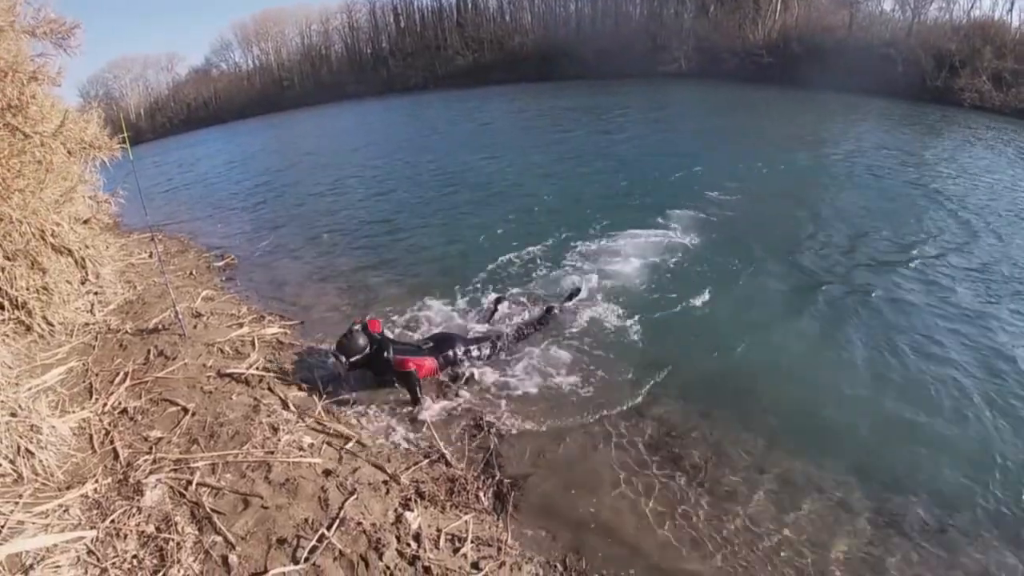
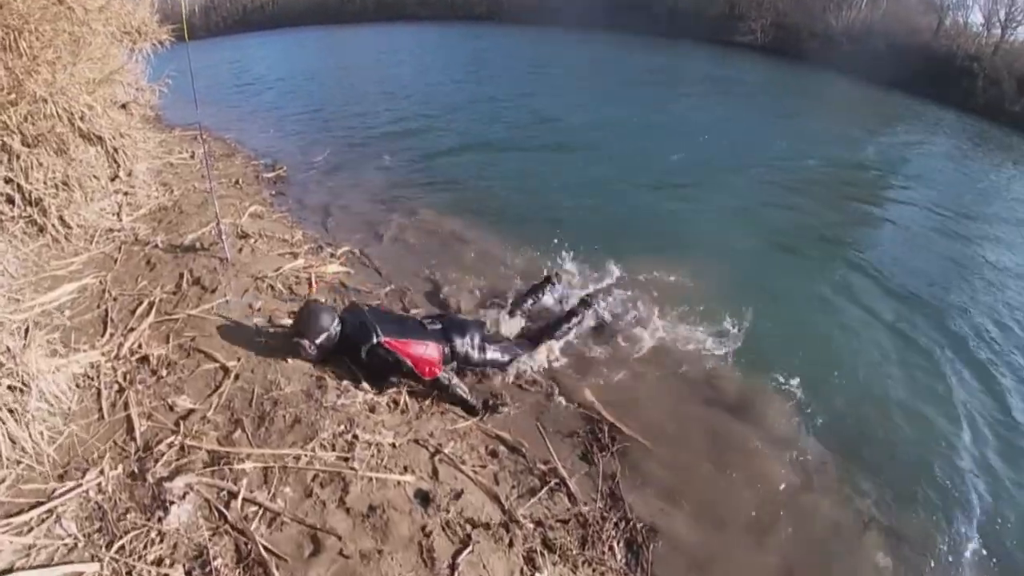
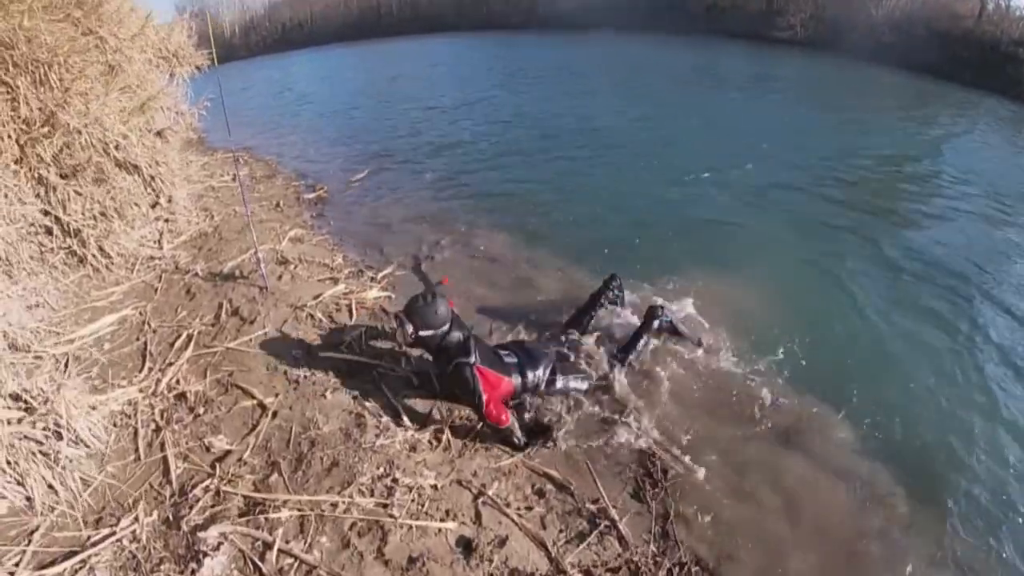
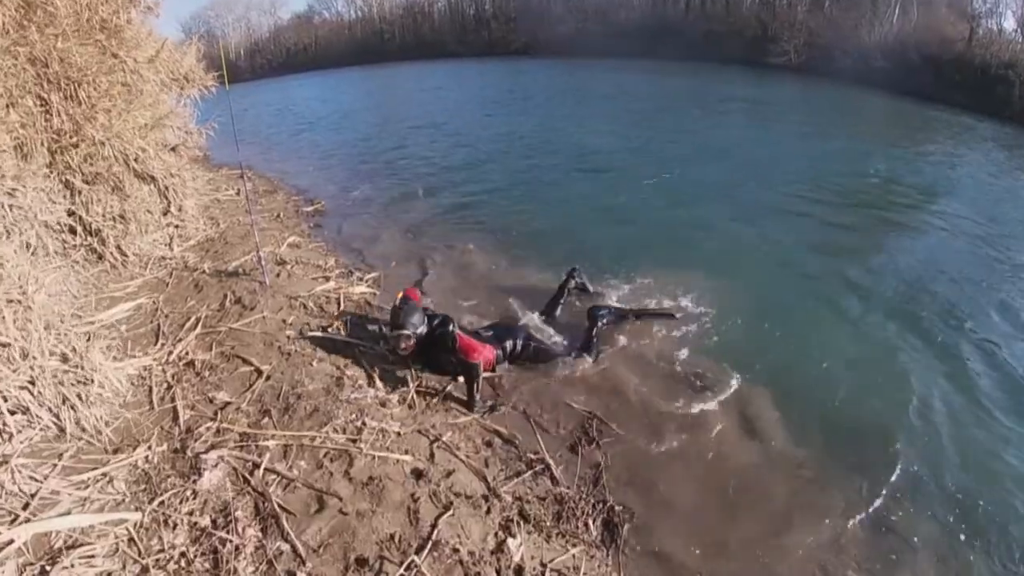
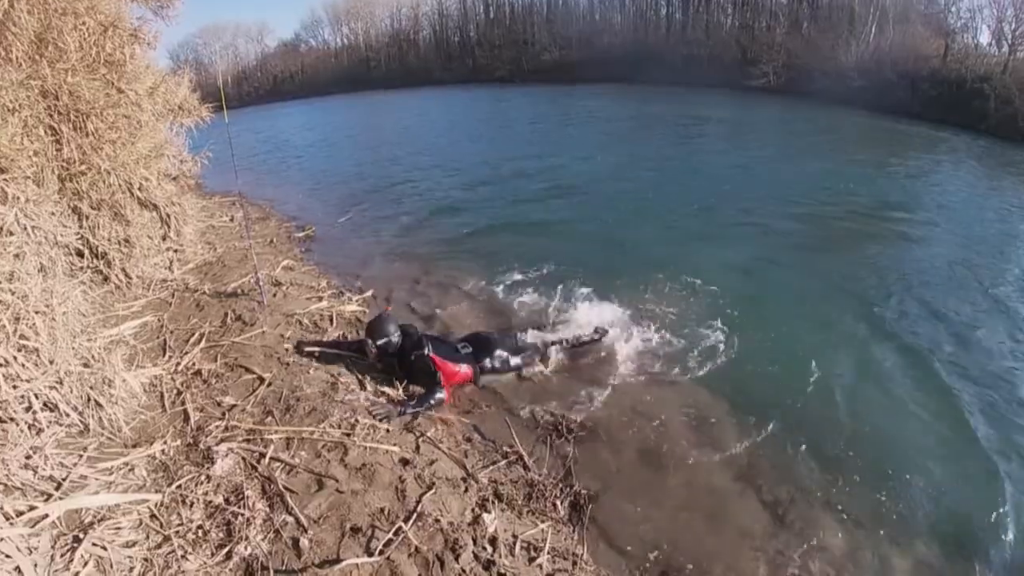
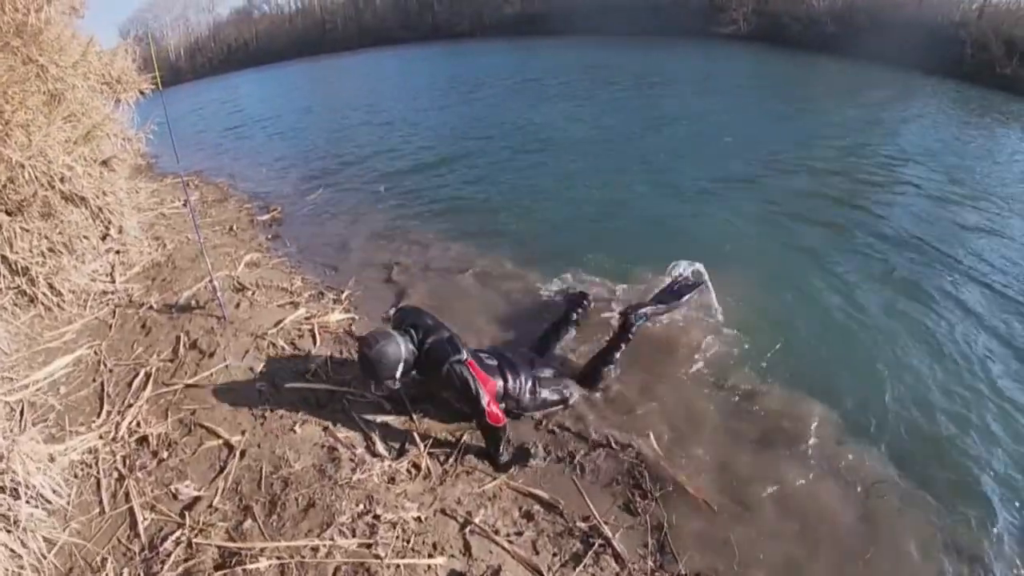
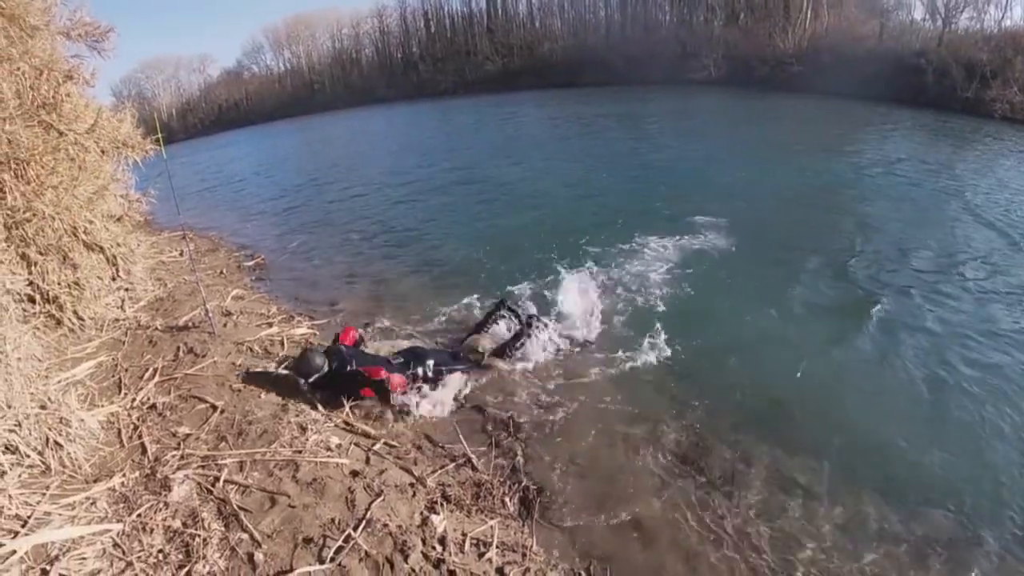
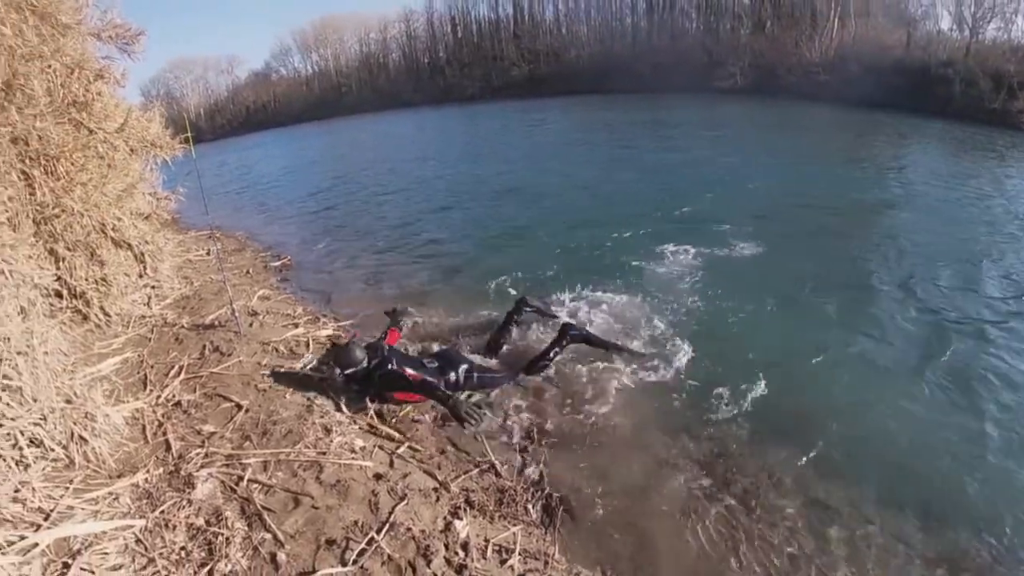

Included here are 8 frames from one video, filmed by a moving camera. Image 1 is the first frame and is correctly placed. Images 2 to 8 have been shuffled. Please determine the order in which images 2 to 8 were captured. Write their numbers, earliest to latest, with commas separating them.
7, 8, 5, 4, 2, 3, 6
